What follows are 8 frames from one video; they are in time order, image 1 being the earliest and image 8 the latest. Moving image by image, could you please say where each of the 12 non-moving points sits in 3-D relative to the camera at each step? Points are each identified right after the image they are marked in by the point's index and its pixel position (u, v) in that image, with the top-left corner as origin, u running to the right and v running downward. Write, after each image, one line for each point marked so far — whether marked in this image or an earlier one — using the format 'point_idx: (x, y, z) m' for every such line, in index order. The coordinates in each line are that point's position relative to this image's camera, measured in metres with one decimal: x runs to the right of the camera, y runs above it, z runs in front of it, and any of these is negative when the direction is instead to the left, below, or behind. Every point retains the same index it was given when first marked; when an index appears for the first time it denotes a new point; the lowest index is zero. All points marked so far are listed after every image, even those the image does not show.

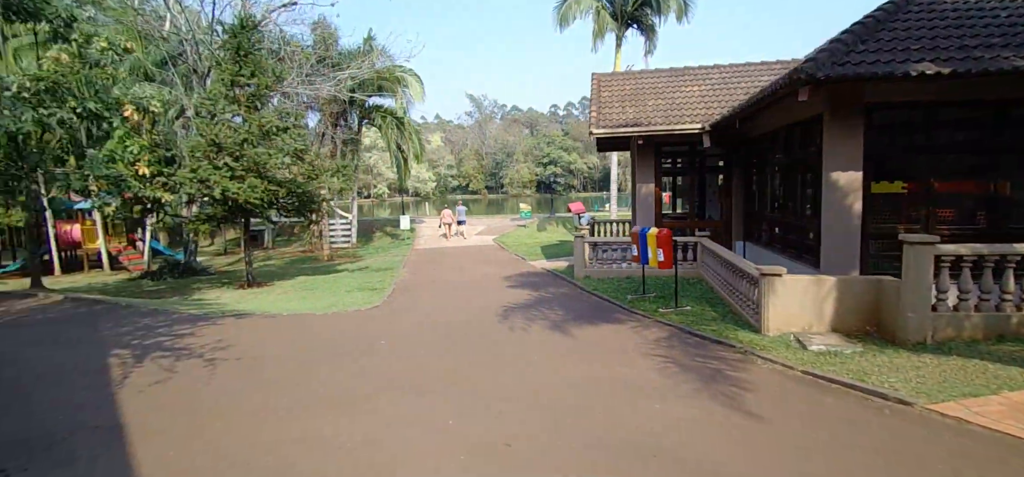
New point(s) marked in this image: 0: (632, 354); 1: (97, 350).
0: (+1.7, -1.6, +7.3) m
1: (-5.0, -1.3, +6.0) m
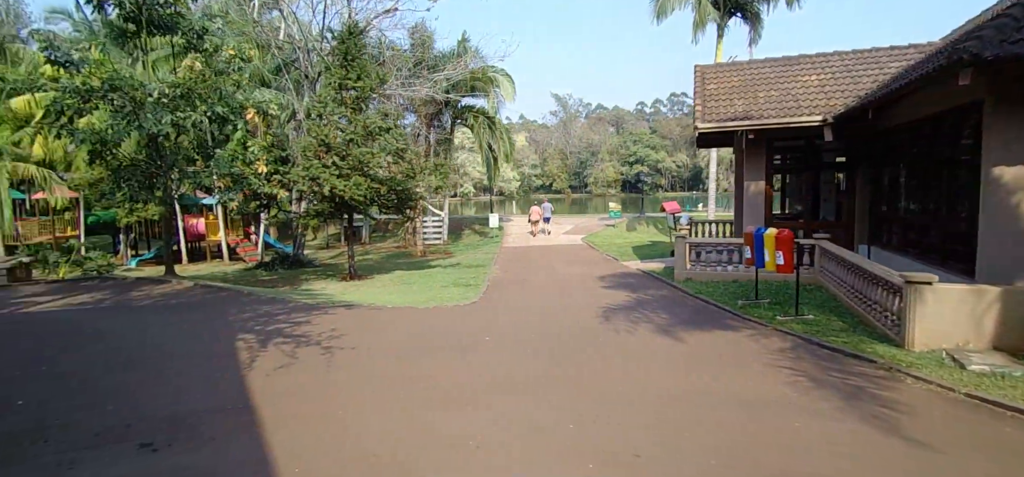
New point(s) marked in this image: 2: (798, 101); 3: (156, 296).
0: (+3.2, -1.6, +6.6) m
1: (-3.6, -1.2, +6.4) m
2: (+7.8, +3.8, +13.7) m
3: (-6.2, -1.0, +8.8) m
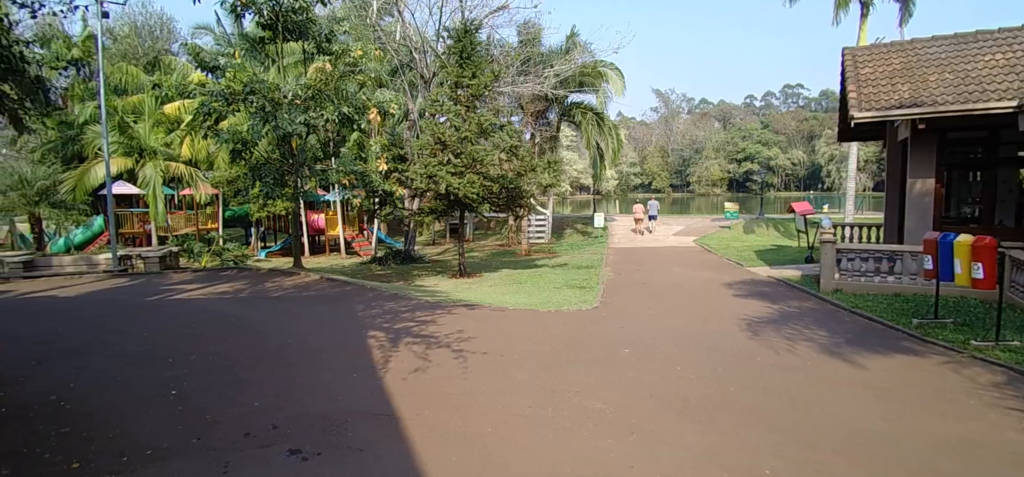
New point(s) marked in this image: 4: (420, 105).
0: (+4.8, -1.7, +5.3) m
1: (-1.9, -1.1, +6.3) m
2: (+10.7, +3.6, +11.4) m
3: (-4.1, -0.9, +9.2) m
4: (-2.6, +3.8, +14.3) m
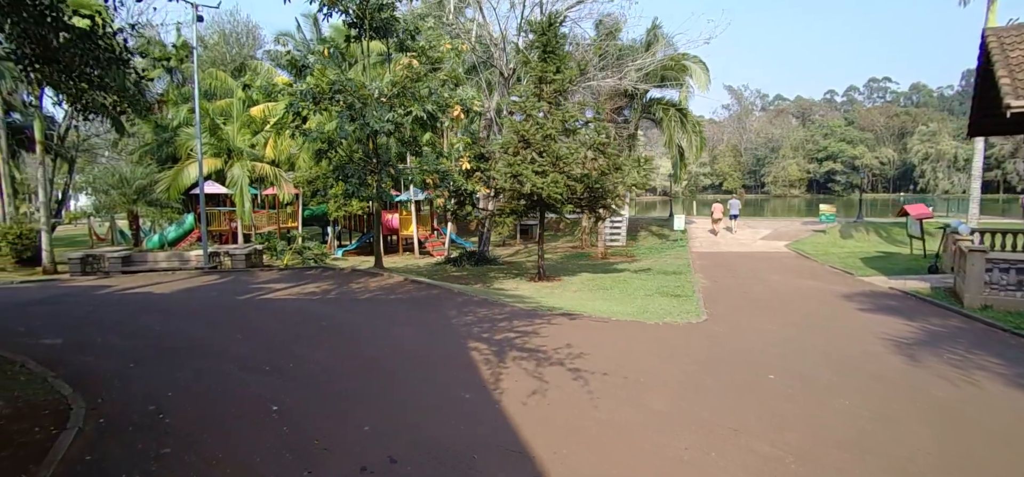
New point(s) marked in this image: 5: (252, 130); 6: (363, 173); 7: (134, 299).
0: (+5.9, -1.8, +4.0) m
1: (-0.6, -1.2, +5.8) m
2: (+12.6, +3.4, +9.4) m
3: (-2.4, -0.9, +8.8) m
4: (-0.3, +3.7, +13.8) m
5: (-10.0, +4.1, +19.3) m
6: (-3.3, +1.5, +11.7) m
7: (-6.1, -1.0, +8.2) m
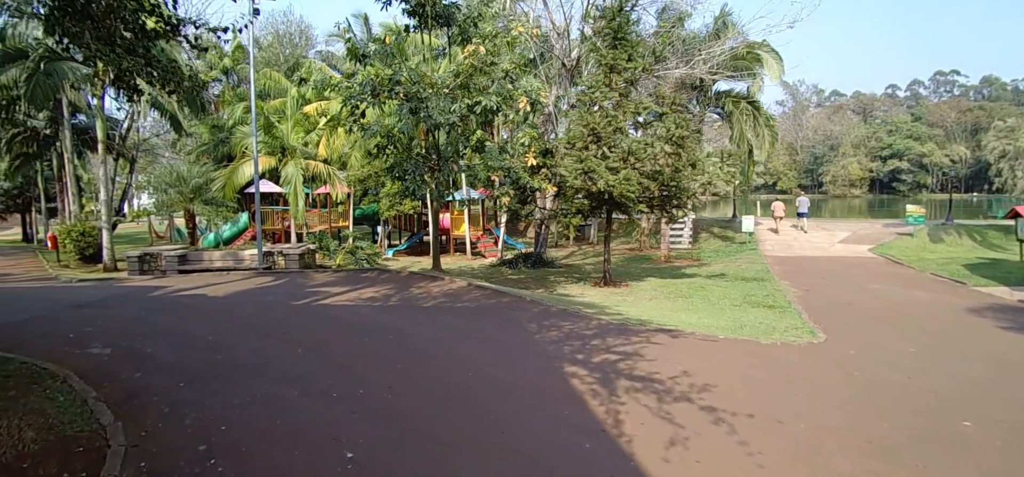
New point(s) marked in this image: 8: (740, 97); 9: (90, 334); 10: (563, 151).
0: (+6.7, -1.9, +2.5) m
1: (+0.3, -1.2, +4.9) m
2: (+13.9, +3.3, +7.4) m
3: (-1.2, -0.9, +8.1) m
4: (+1.3, +3.7, +12.8) m
5: (-7.8, +4.2, +19.1) m
6: (-1.9, +1.5, +11.0) m
7: (-4.9, -1.0, +7.7) m
8: (+8.6, +5.4, +19.1) m
9: (-5.0, -1.1, +6.0) m
10: (+1.2, +2.0, +11.6) m
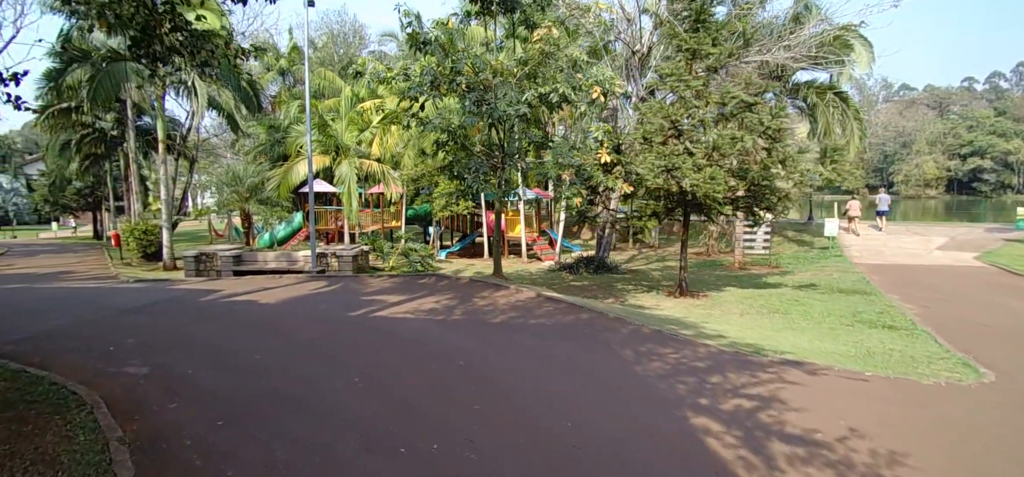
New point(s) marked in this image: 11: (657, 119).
0: (+7.3, -2.0, +0.9) m
1: (+1.2, -1.3, +3.8) m
2: (+14.9, +3.0, +5.2) m
3: (-0.1, -1.0, +7.1) m
4: (+2.9, +3.6, +11.6) m
5: (-5.7, +4.2, +18.7) m
6: (-0.5, +1.4, +10.1) m
7: (-3.8, -1.0, +7.1) m
8: (+10.7, +5.2, +17.2) m
9: (-4.1, -1.2, +5.4) m
10: (+2.6, +1.9, +10.5) m
11: (+2.9, +2.4, +9.9) m
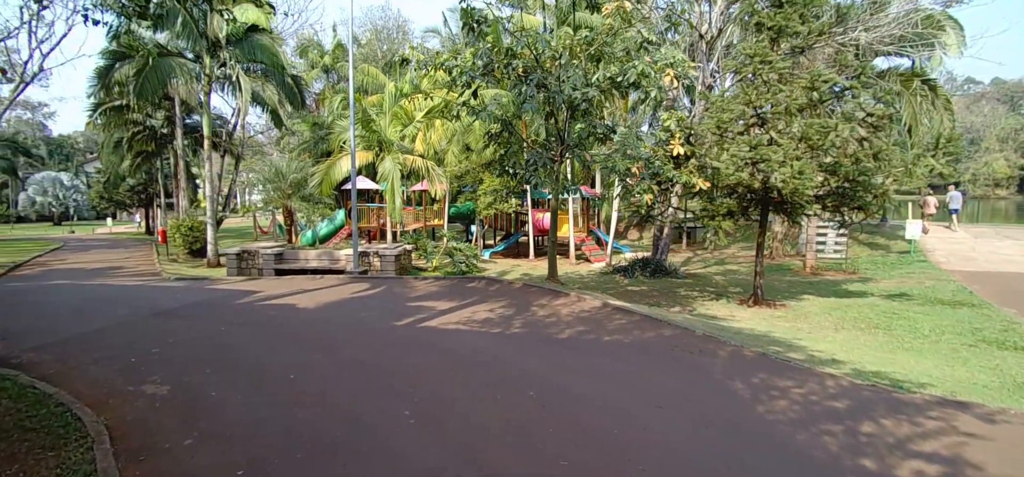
0: (+7.6, -2.1, -0.5) m
1: (+1.7, -1.3, +2.8) m
2: (+15.6, +2.9, +3.2) m
3: (+0.7, -1.0, +6.2) m
4: (+4.1, +3.6, +10.5) m
5: (-4.0, +4.2, +18.1) m
6: (+0.6, +1.4, +9.2) m
7: (-3.0, -1.0, +6.4) m
8: (+12.3, +5.1, +15.5) m
9: (-3.4, -1.1, +4.8) m
10: (+3.7, +1.9, +9.4) m
11: (+4.0, +2.3, +8.8) m
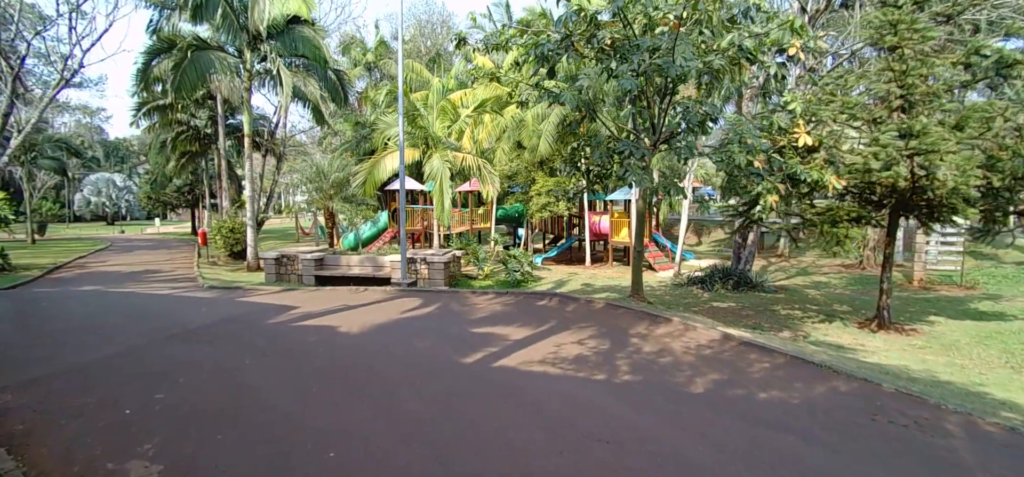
0: (+8.1, -2.3, -2.4) m
1: (+2.4, -1.4, +1.3) m
2: (+16.3, +2.6, +0.7) m
3: (+1.7, -1.1, +4.7) m
4: (+5.3, +3.4, +8.8) m
5: (-2.1, +4.1, +17.0) m
6: (+1.7, +1.3, +7.7) m
7: (-2.1, -1.1, +5.2) m
8: (+13.9, +4.9, +13.2) m
9: (-2.5, -1.2, +3.6) m
10: (+4.9, +1.7, +7.7) m
11: (+5.1, +2.2, +7.1) m
